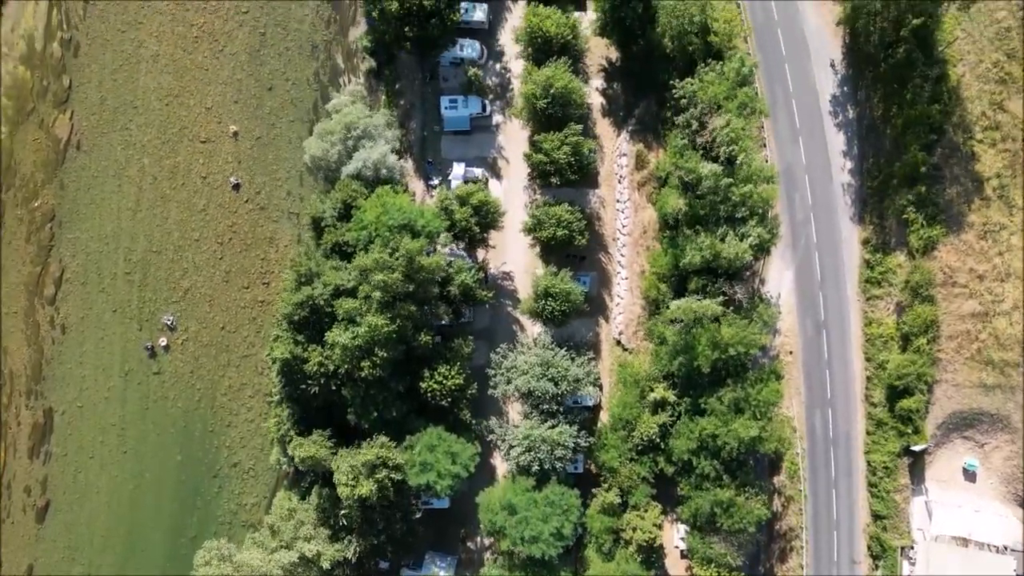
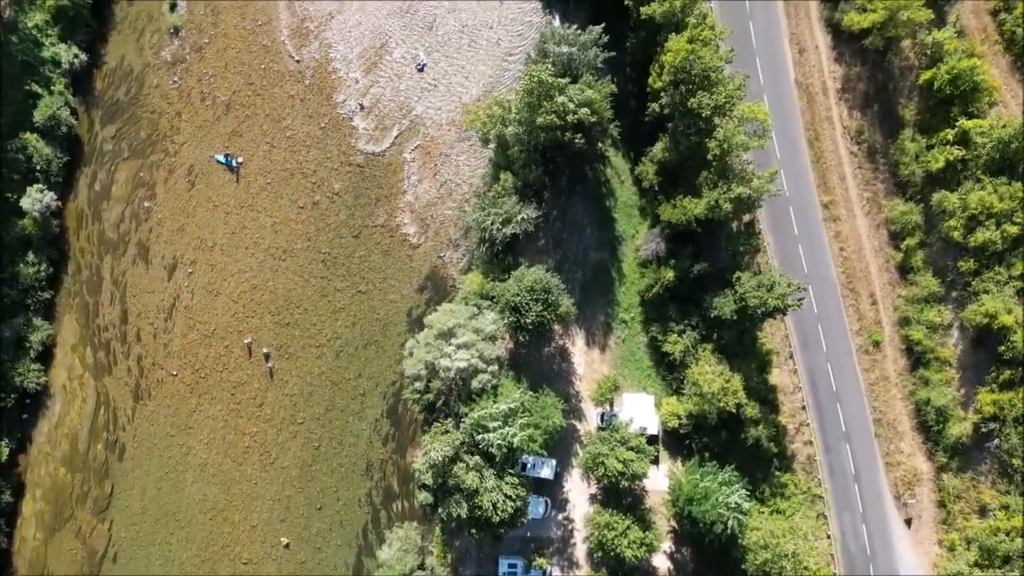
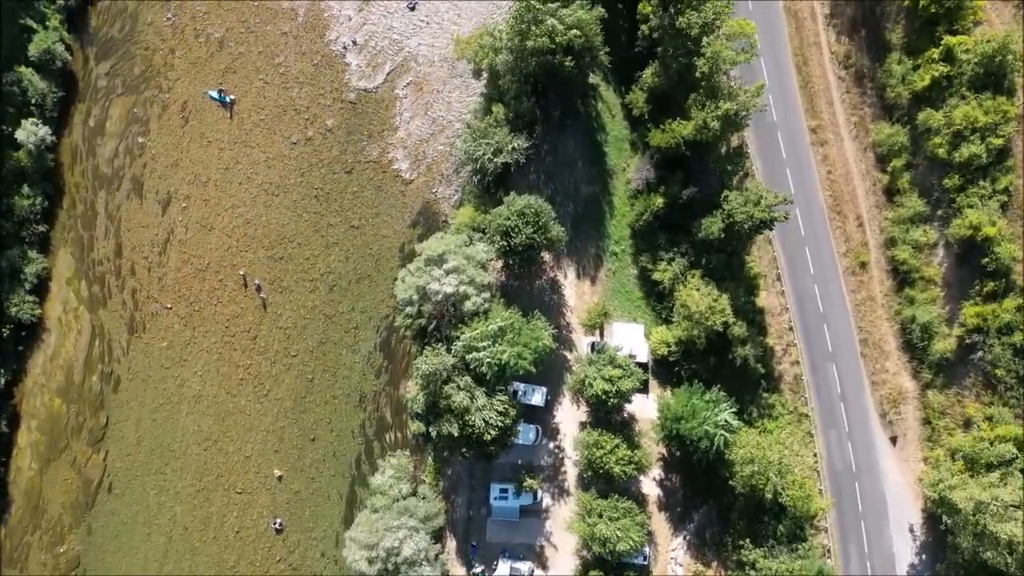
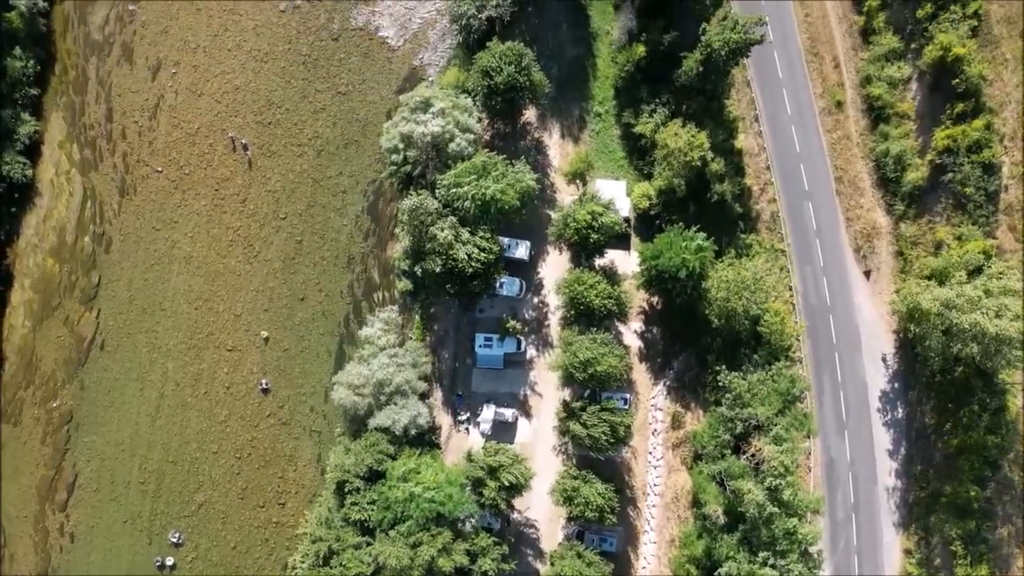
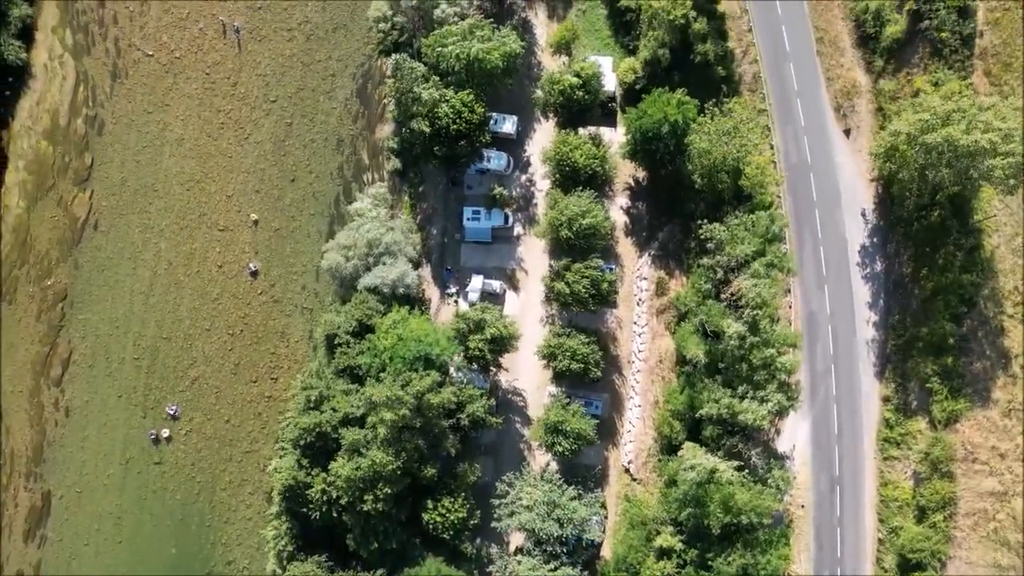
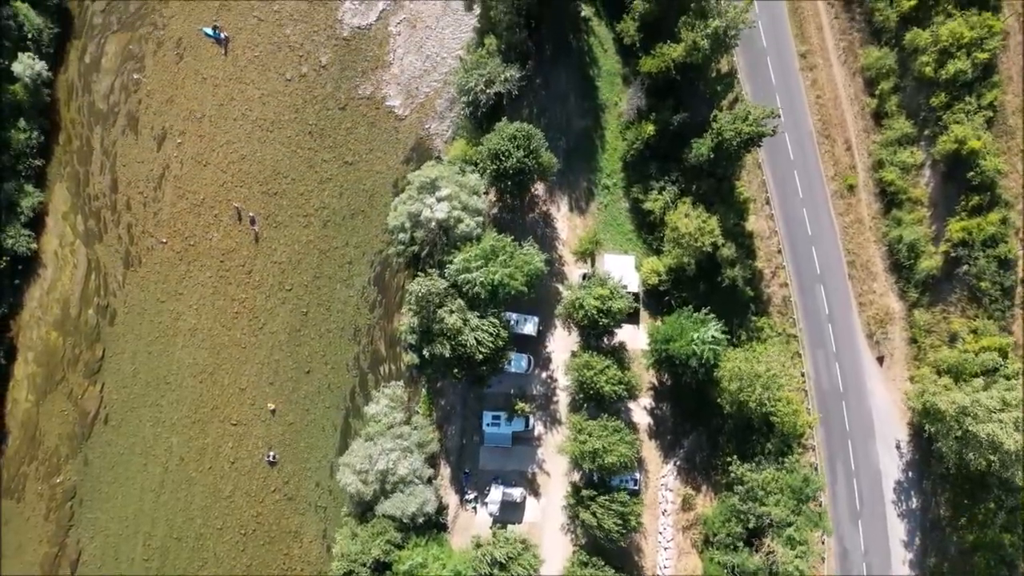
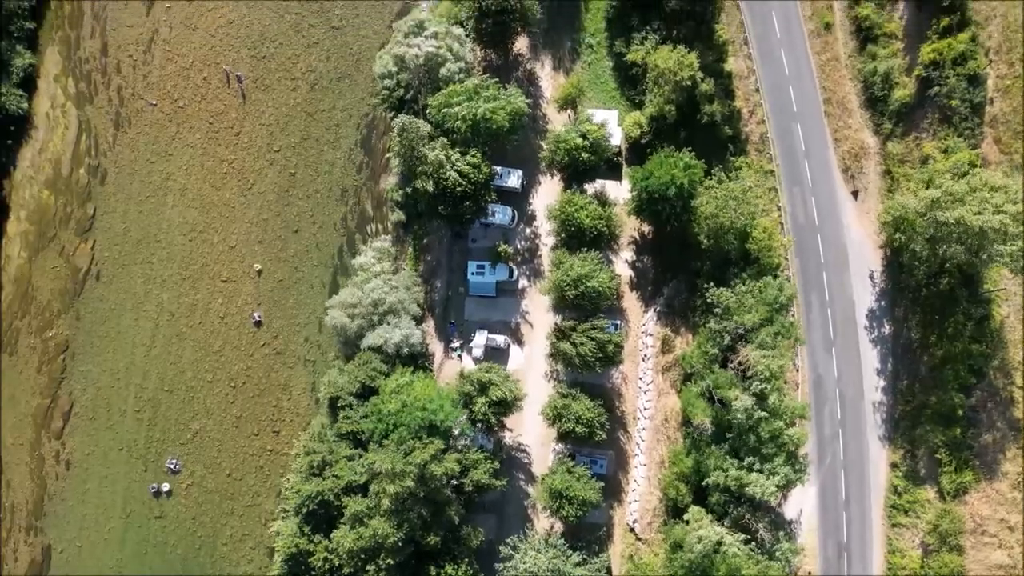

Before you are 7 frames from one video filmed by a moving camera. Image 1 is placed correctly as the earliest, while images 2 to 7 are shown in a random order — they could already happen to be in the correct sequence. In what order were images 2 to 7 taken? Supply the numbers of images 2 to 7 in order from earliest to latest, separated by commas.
5, 7, 4, 6, 3, 2
